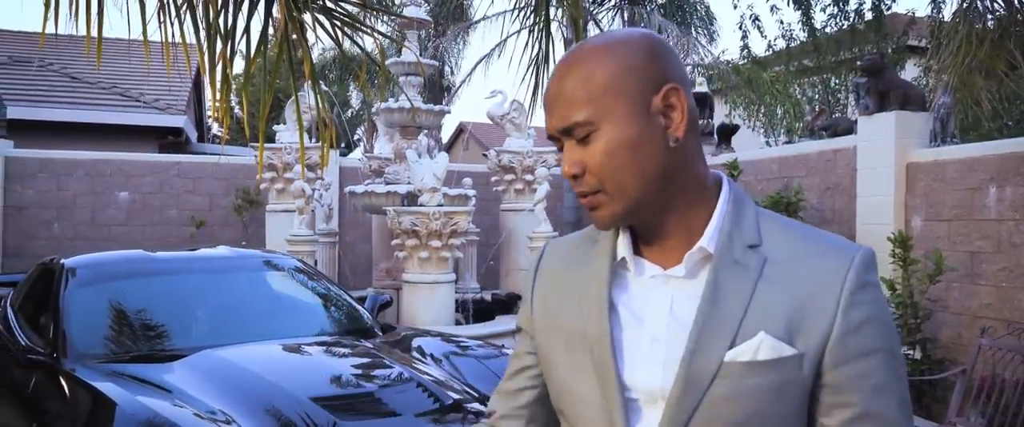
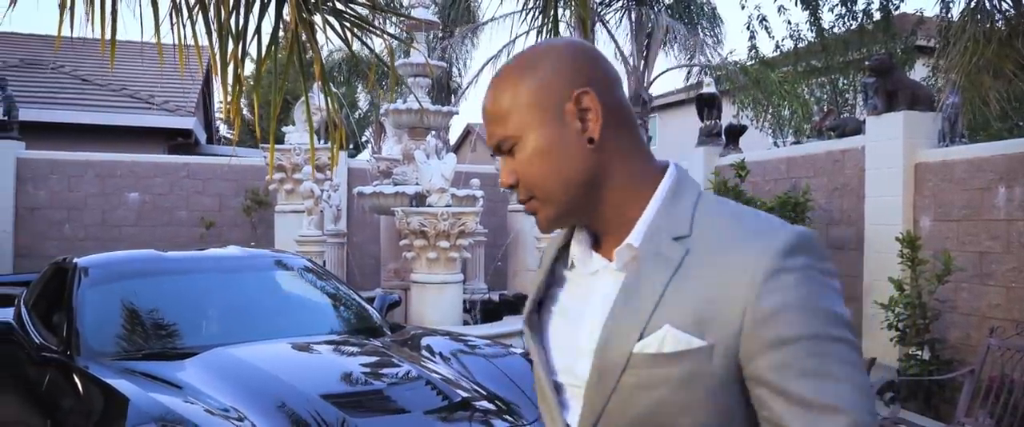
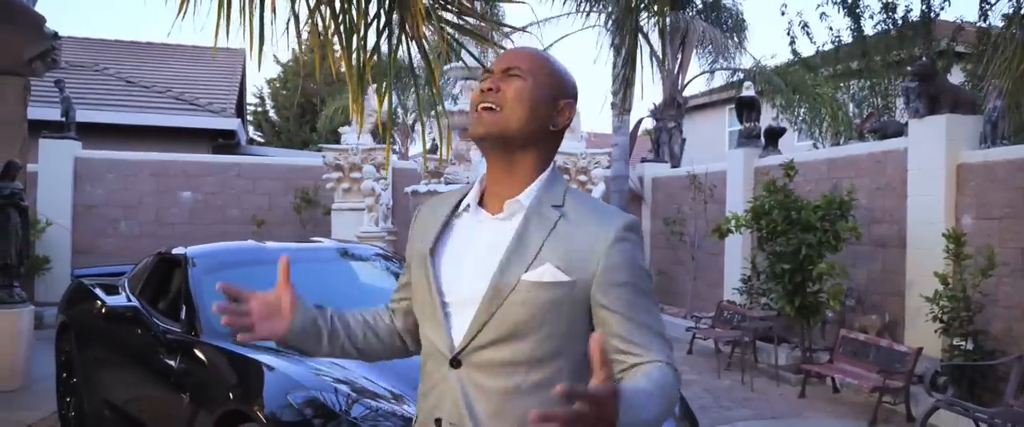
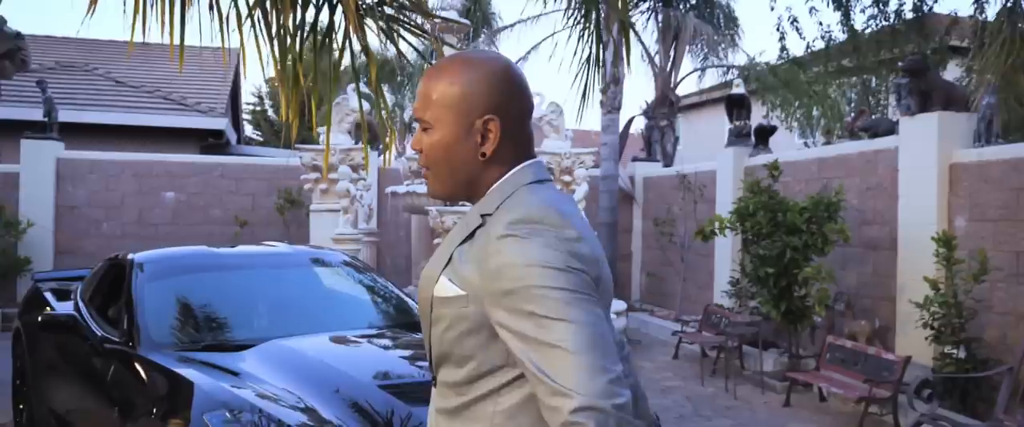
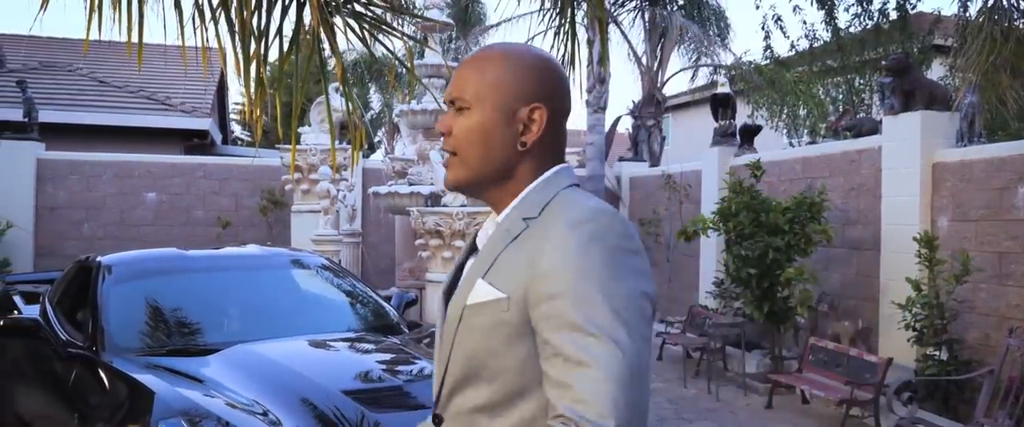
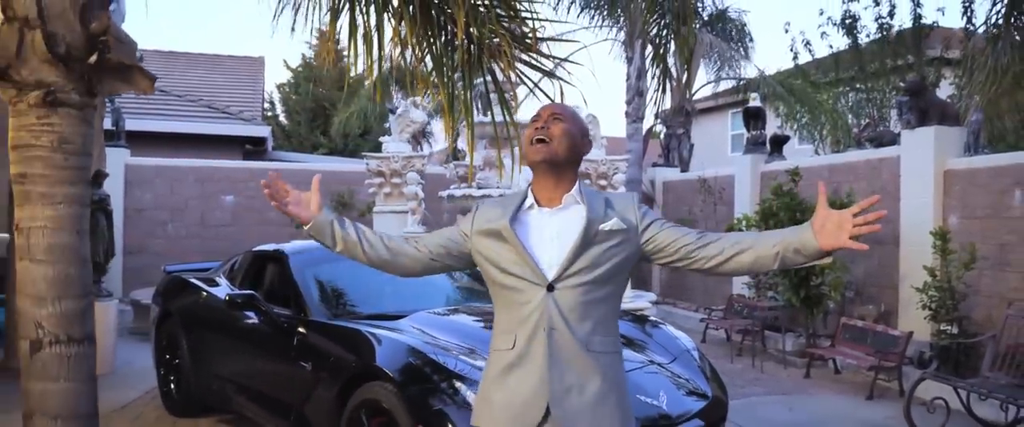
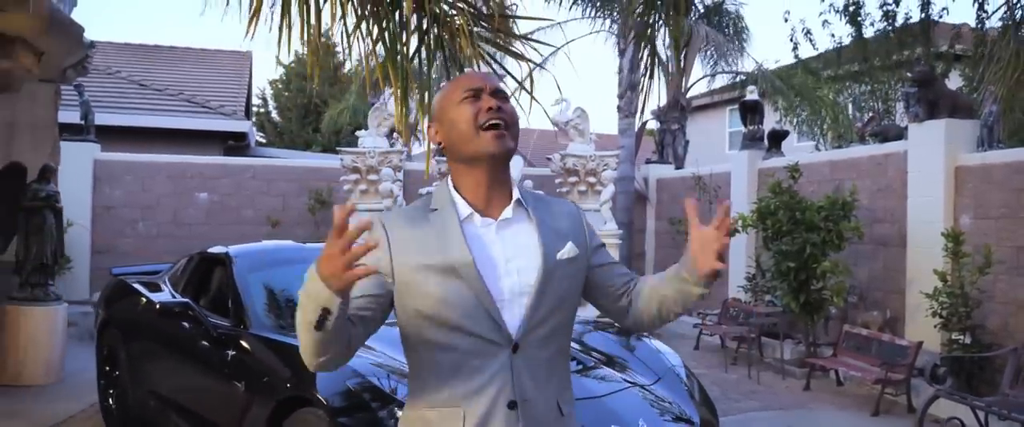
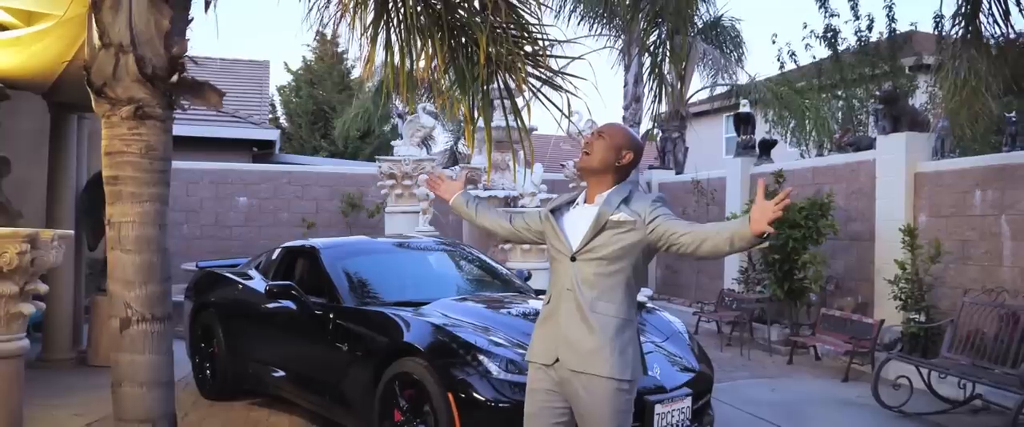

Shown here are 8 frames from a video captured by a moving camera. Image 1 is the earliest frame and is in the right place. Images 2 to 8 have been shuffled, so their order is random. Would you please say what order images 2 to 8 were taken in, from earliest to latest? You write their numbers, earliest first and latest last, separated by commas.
2, 5, 4, 3, 7, 6, 8
